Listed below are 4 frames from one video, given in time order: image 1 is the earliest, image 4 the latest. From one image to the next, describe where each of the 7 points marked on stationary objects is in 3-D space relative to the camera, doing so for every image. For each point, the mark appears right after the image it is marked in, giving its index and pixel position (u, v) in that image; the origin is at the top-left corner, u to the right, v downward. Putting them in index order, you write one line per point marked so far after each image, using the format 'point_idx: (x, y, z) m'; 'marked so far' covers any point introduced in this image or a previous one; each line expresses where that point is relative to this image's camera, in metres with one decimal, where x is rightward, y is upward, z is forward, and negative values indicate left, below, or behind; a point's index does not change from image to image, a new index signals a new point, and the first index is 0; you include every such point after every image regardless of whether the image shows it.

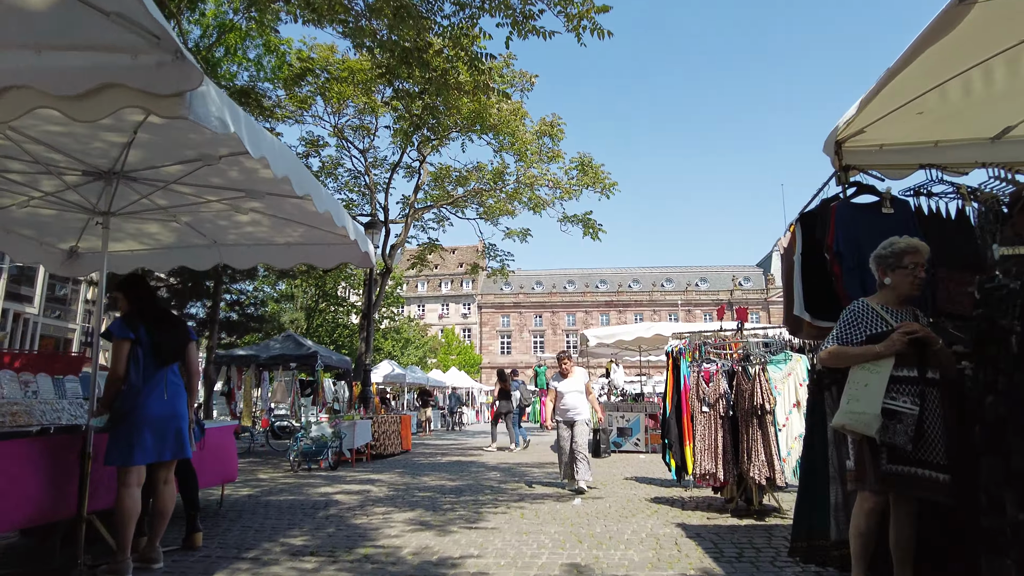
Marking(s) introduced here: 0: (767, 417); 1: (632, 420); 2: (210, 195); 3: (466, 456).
0: (+2.2, -1.1, +5.7) m
1: (+2.6, -2.9, +14.6) m
2: (-2.2, +0.7, +4.9) m
3: (-0.9, -3.5, +13.6) m
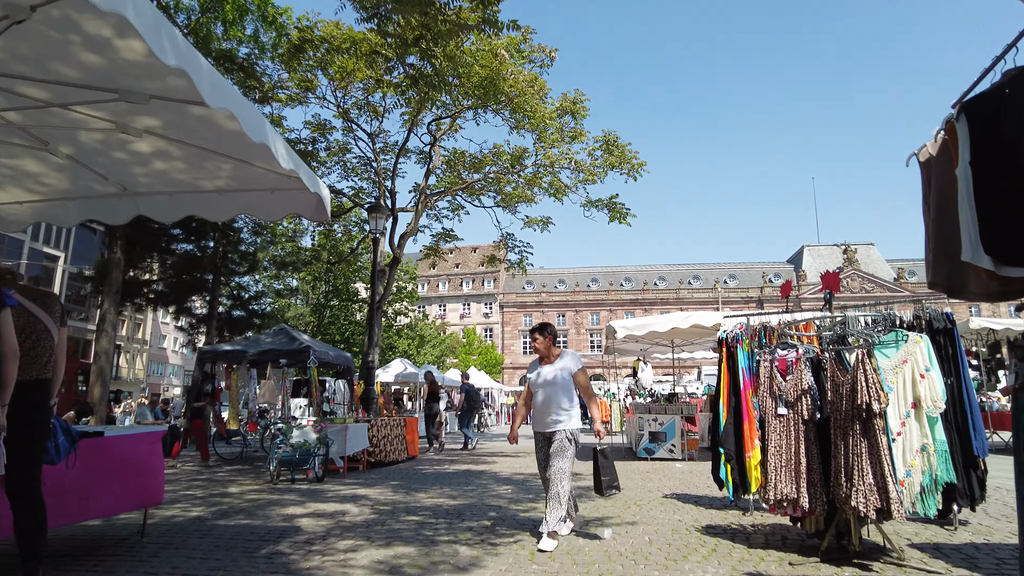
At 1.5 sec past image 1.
0: (+2.2, -0.8, +4.0) m
1: (+3.0, -2.6, +12.9) m
2: (-2.3, +1.0, +3.4) m
3: (-0.6, -3.2, +12.0) m
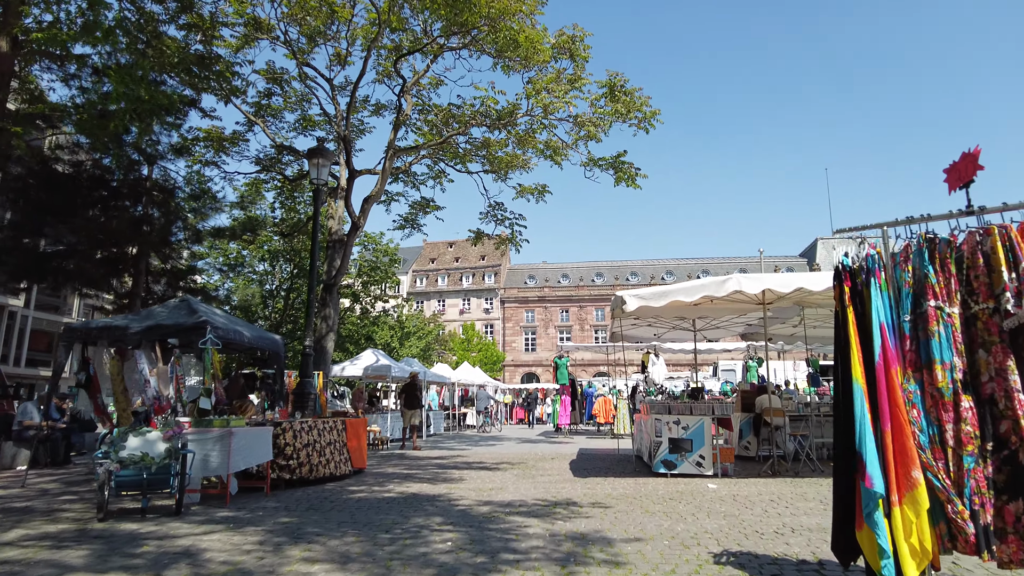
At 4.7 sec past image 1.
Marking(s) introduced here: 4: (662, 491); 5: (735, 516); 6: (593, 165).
0: (+1.8, -0.2, +0.8) m
1: (+2.6, -2.0, +9.6) m
2: (-2.7, +1.6, +0.2) m
3: (-1.0, -2.6, +8.8) m
4: (+1.8, -2.4, +8.0) m
5: (+2.0, -2.1, +6.0) m
6: (+2.0, +3.1, +16.6) m
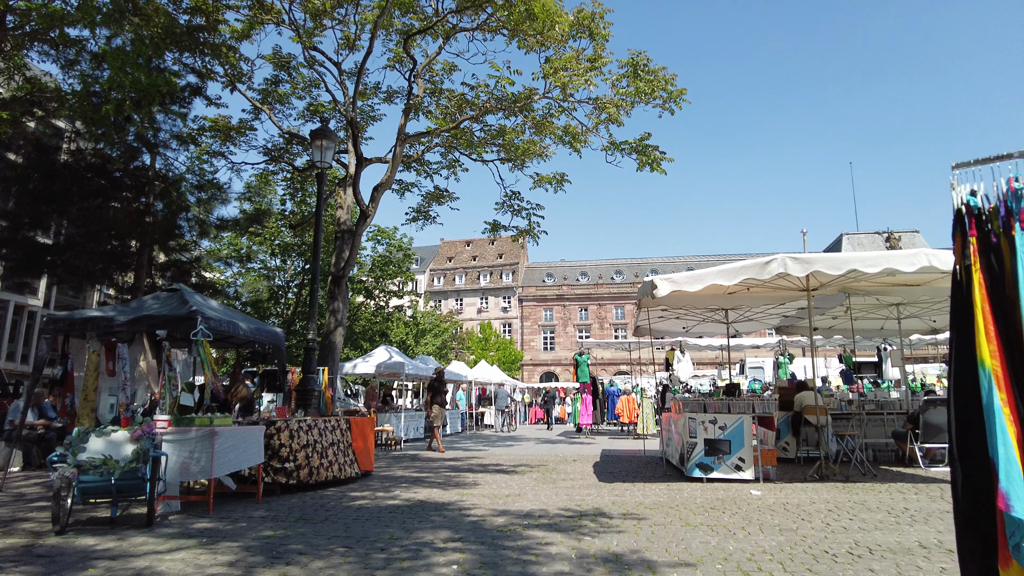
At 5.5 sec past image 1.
0: (+1.7, 0.0, -0.1) m
1: (+2.8, -1.8, +8.7) m
2: (-2.7, +1.7, -0.6) m
3: (-0.8, -2.4, +8.0) m
4: (+2.0, -2.2, +7.1) m
5: (+2.2, -1.9, +5.1) m
6: (+2.5, +3.3, +15.7) m
